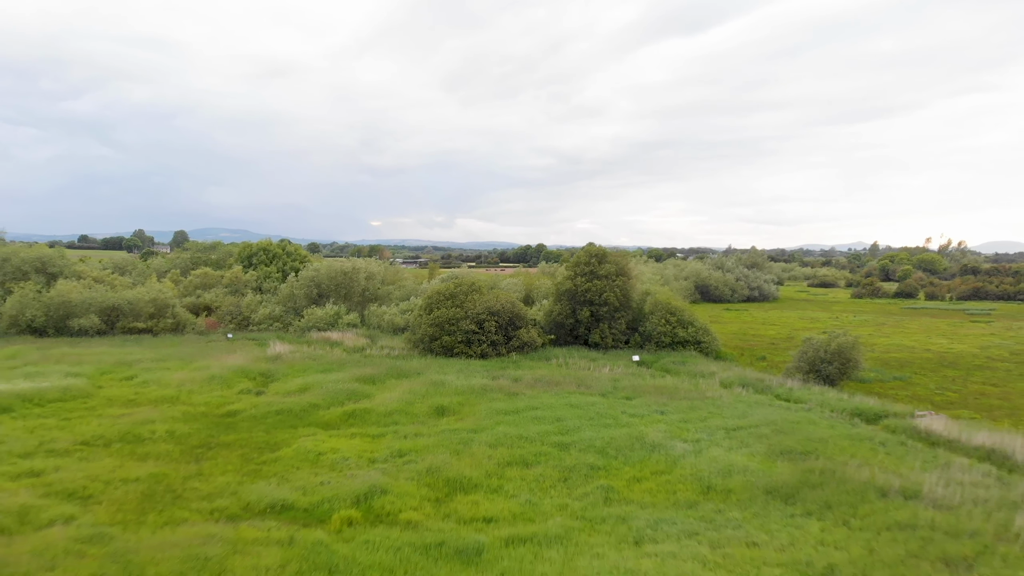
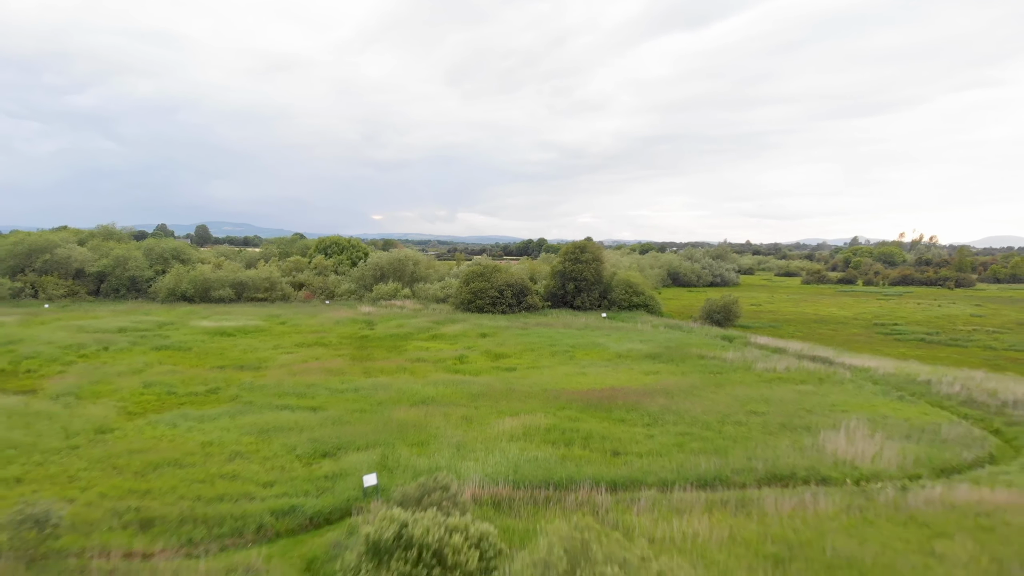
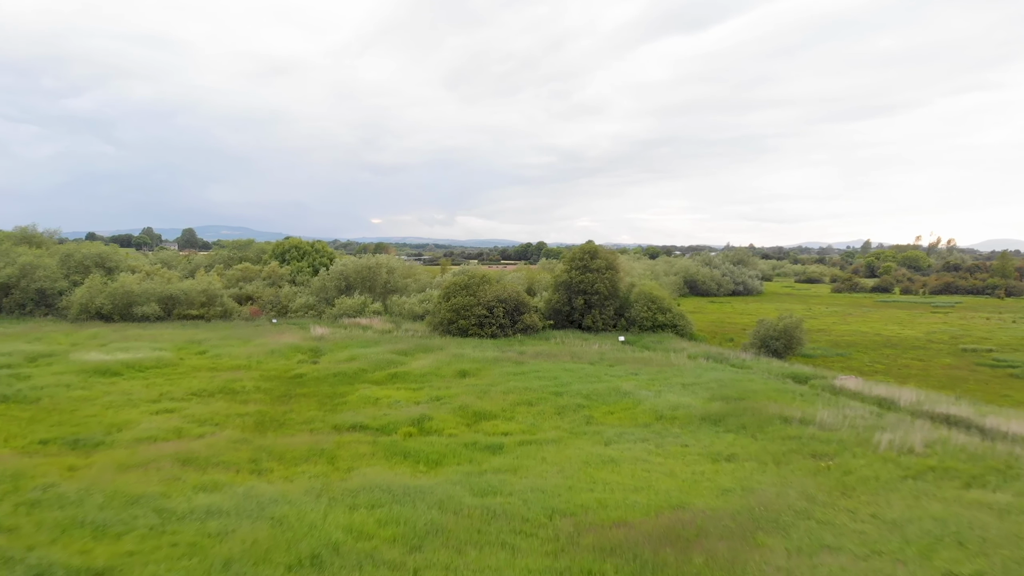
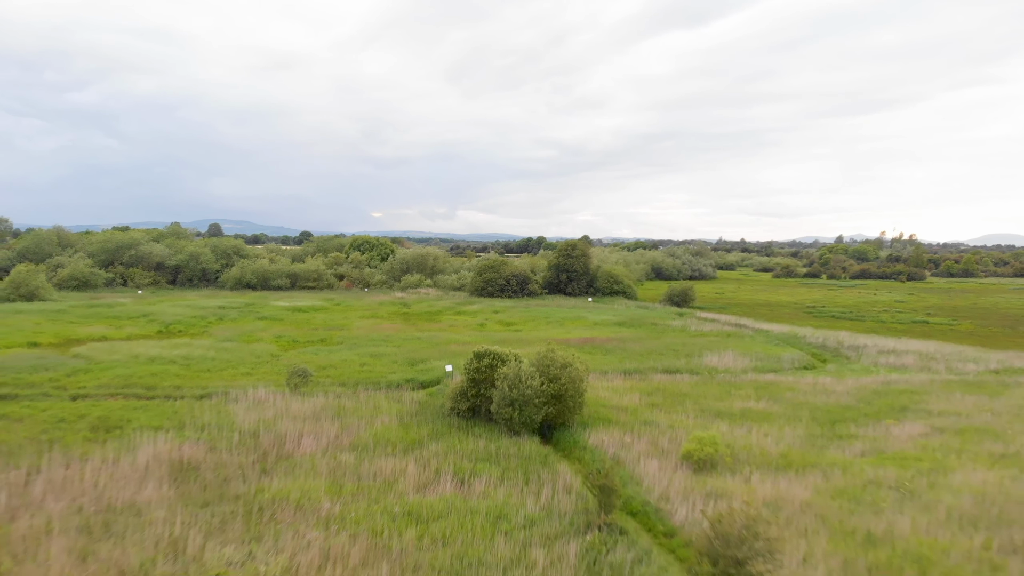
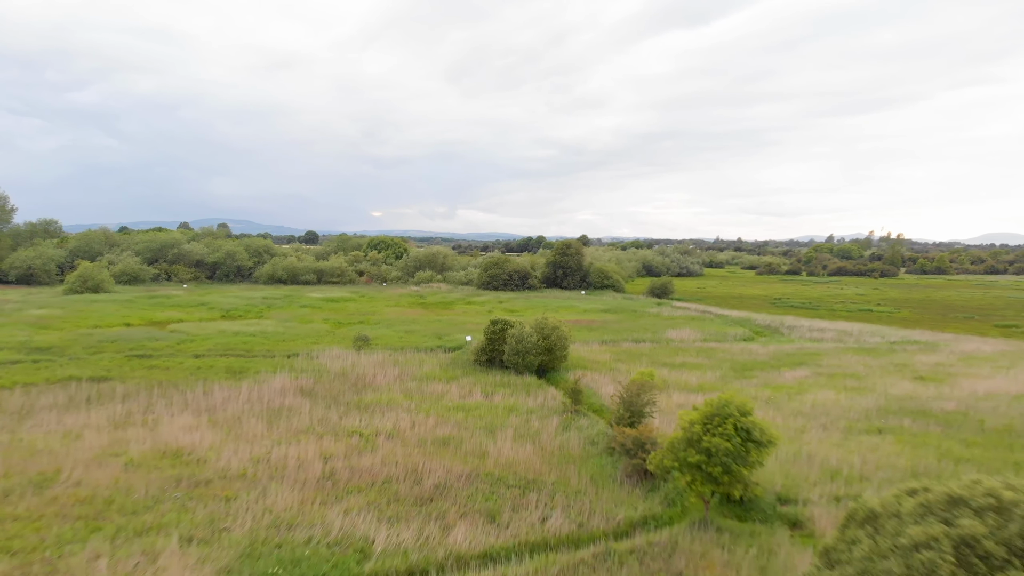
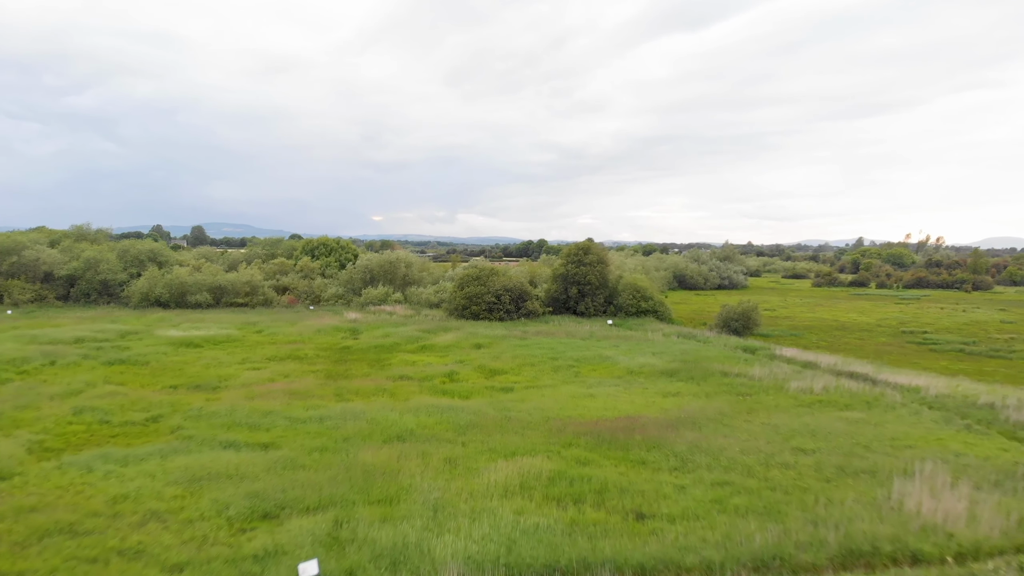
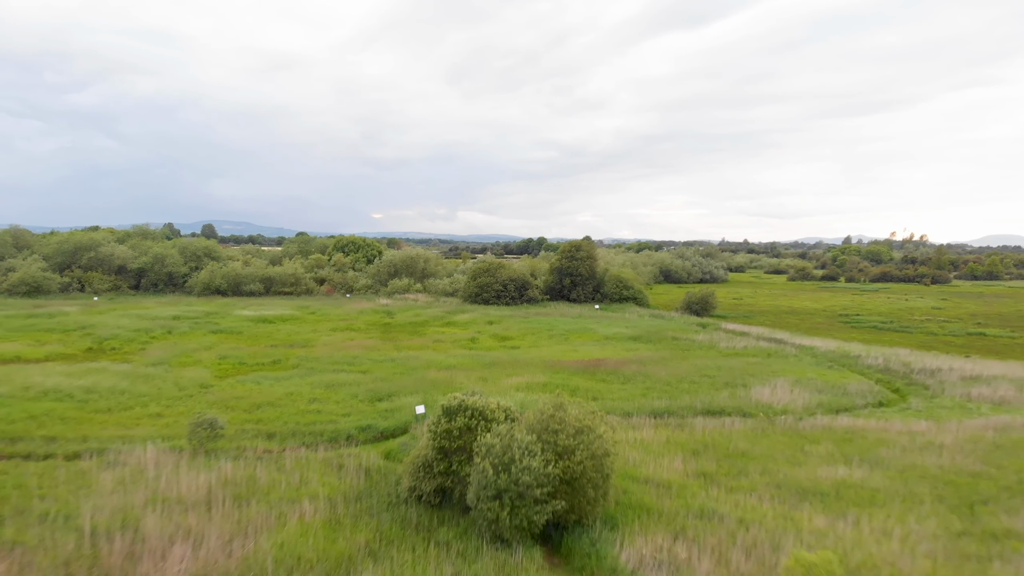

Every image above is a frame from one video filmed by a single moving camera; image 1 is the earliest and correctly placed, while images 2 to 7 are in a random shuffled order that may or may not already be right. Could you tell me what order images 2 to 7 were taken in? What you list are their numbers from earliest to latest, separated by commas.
3, 6, 2, 7, 4, 5
